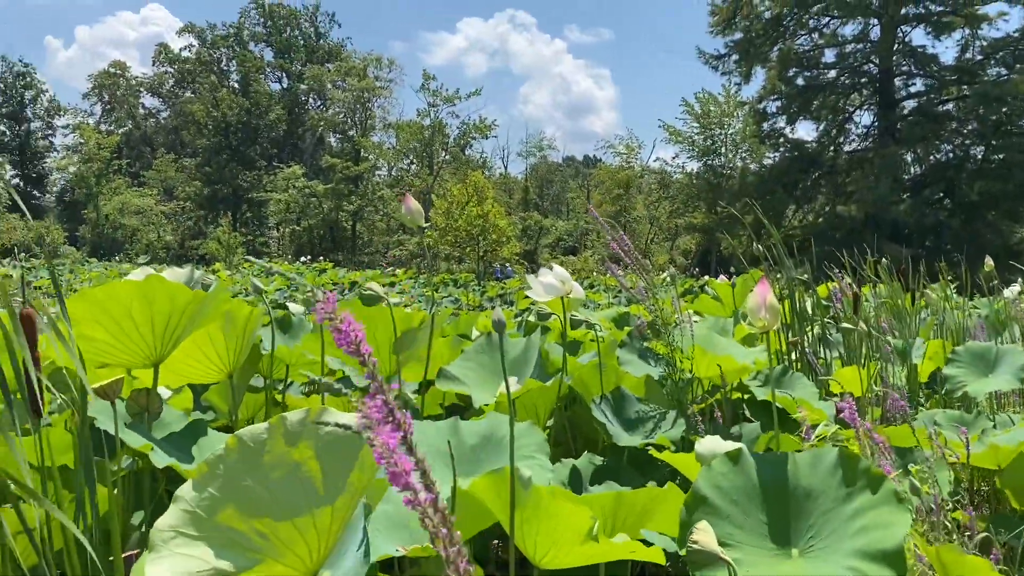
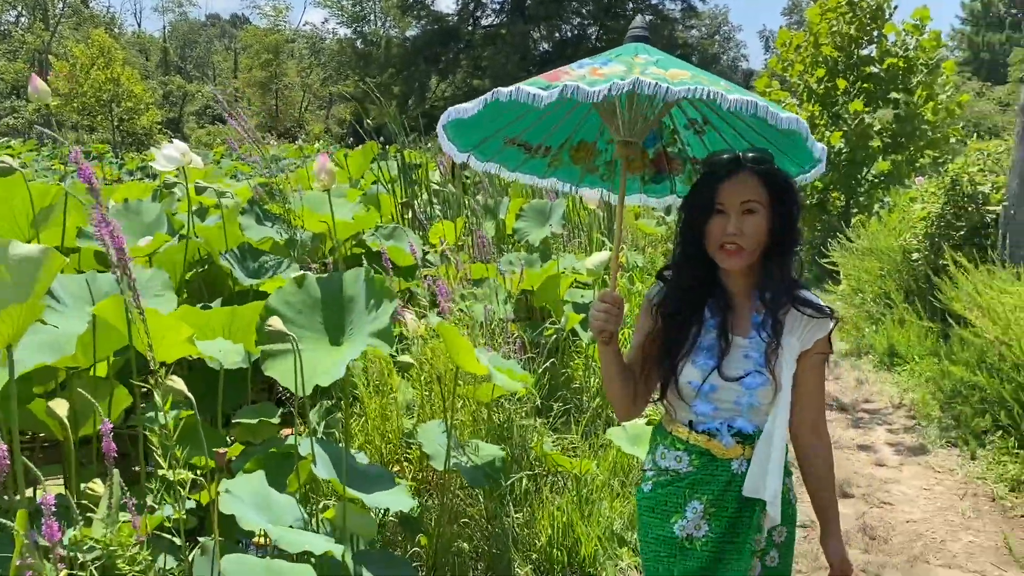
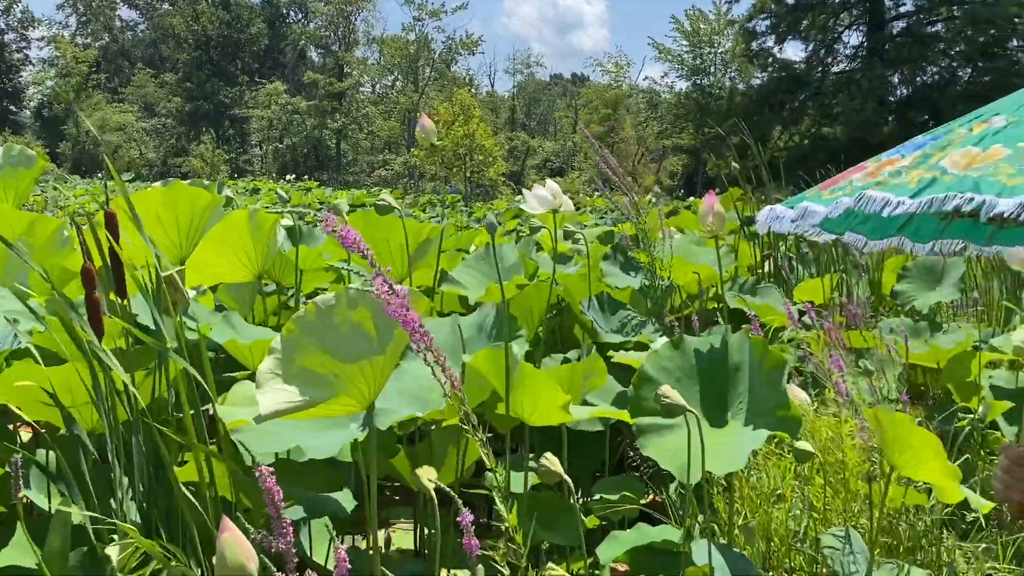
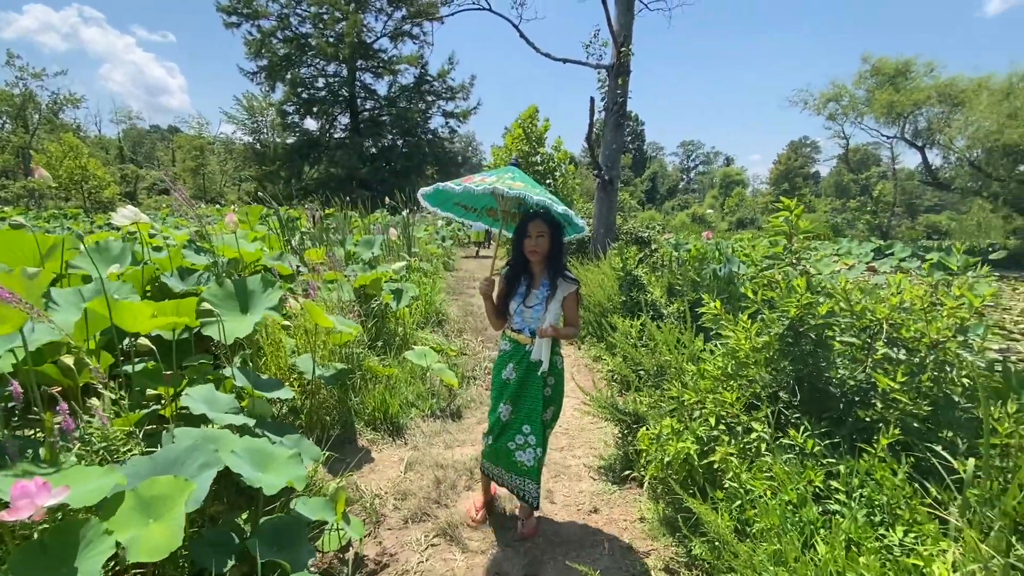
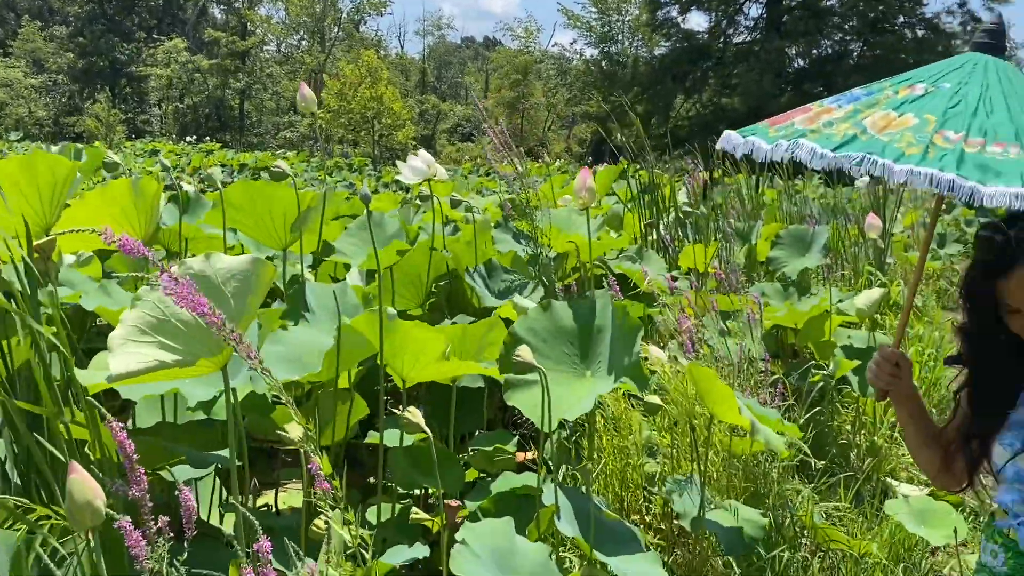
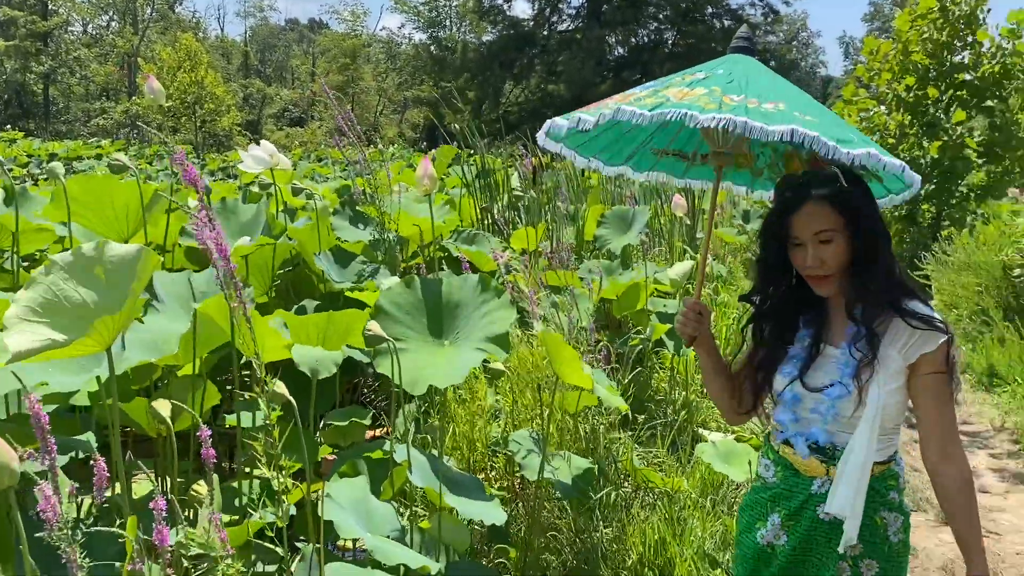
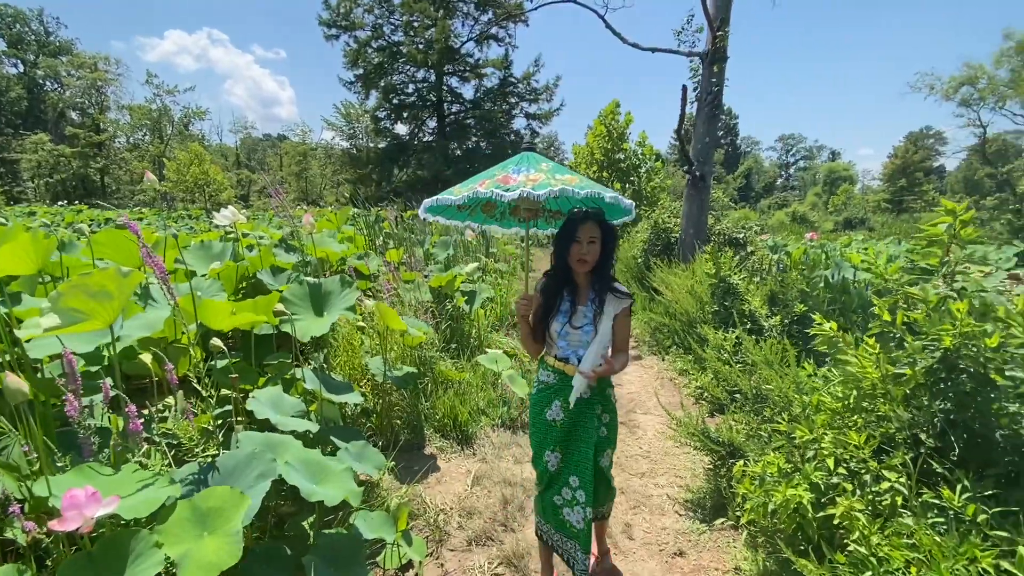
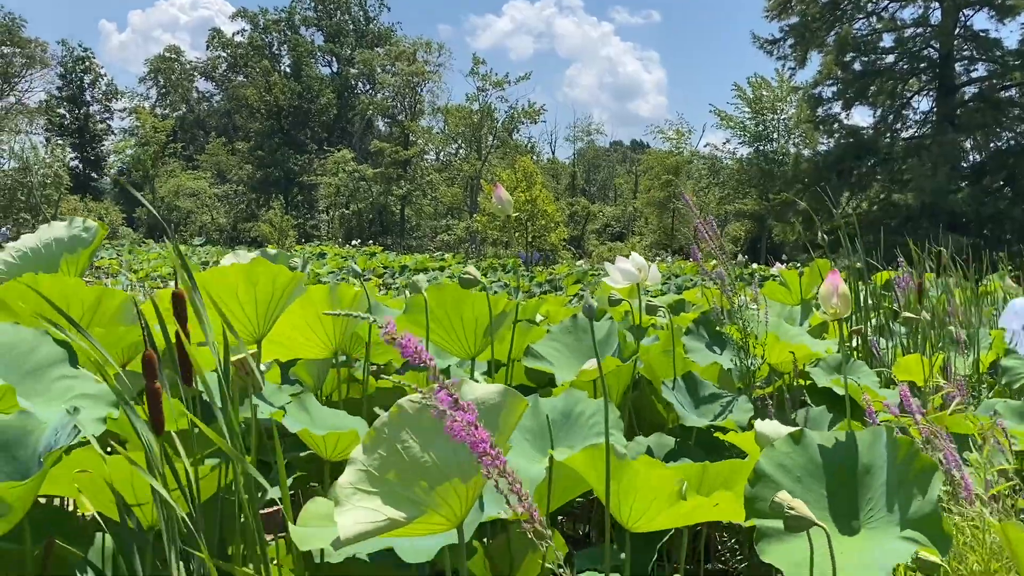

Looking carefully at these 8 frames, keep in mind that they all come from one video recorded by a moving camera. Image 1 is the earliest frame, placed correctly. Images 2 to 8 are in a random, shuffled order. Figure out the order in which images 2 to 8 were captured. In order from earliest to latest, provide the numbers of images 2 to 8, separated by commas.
8, 3, 5, 6, 2, 7, 4
